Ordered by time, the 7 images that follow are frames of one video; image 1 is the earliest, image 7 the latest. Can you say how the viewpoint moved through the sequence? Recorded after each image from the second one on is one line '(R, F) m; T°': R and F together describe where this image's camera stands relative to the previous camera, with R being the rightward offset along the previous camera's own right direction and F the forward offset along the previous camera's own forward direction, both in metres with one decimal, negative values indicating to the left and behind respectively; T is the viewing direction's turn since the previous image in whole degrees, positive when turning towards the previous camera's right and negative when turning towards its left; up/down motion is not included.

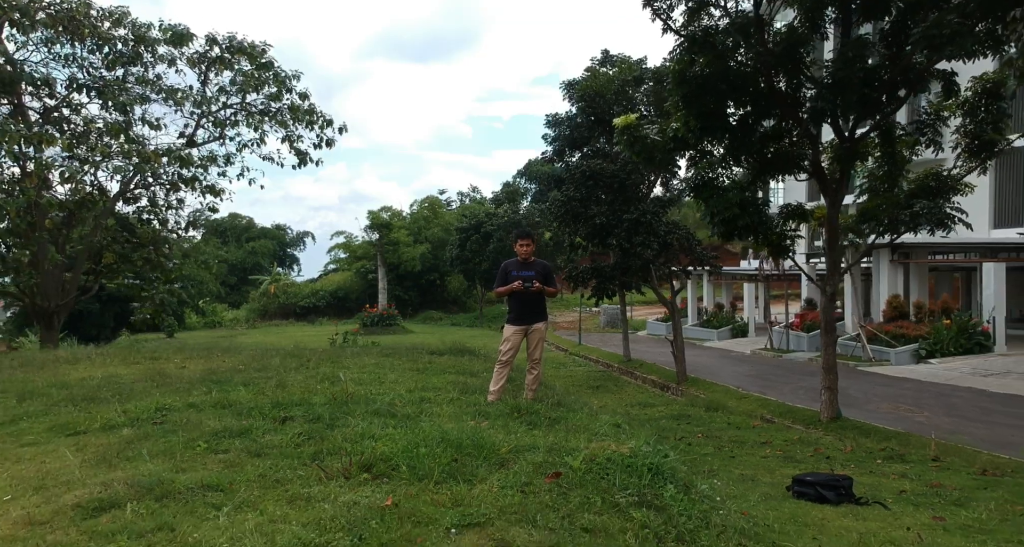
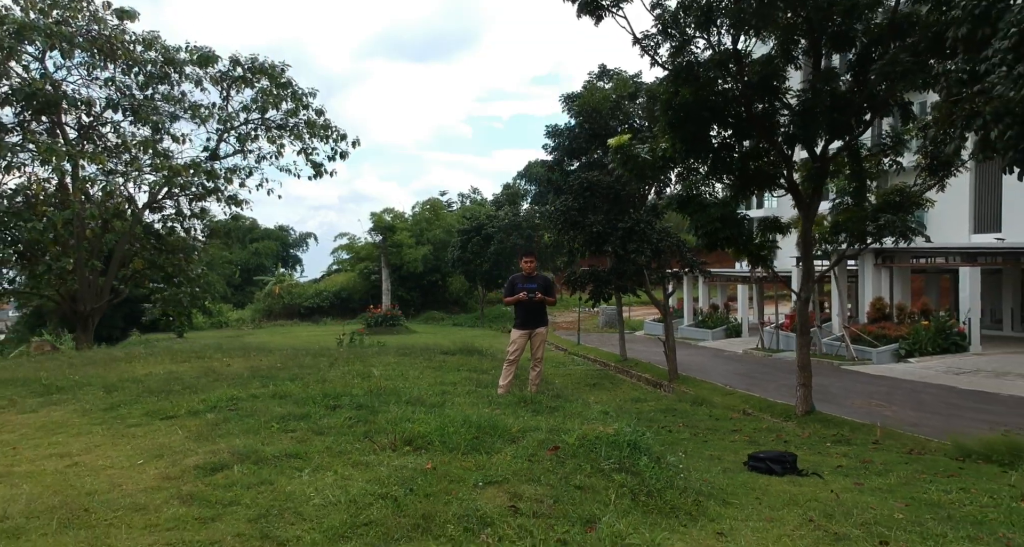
(-0.1, -1.1) m; 0°
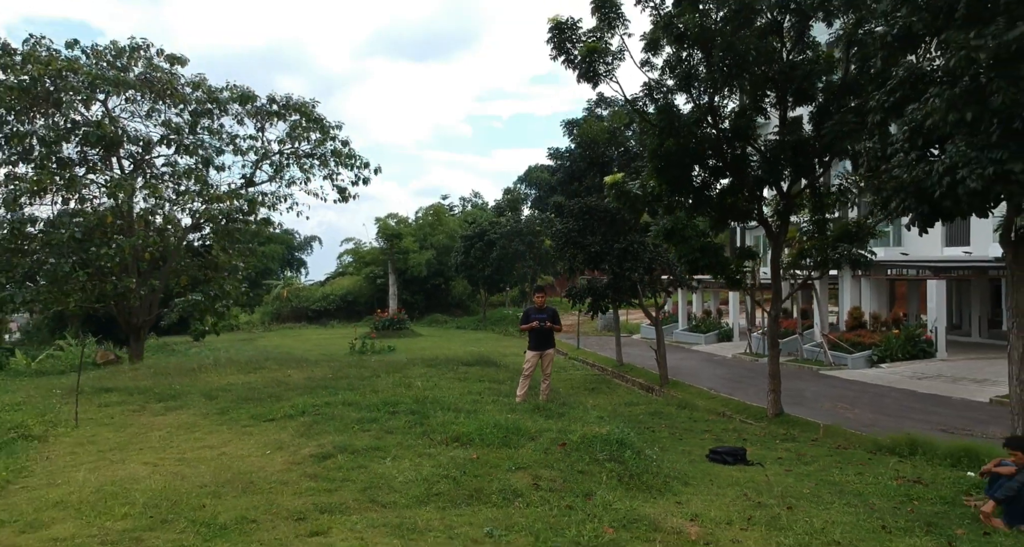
(-0.2, -1.8) m; 0°
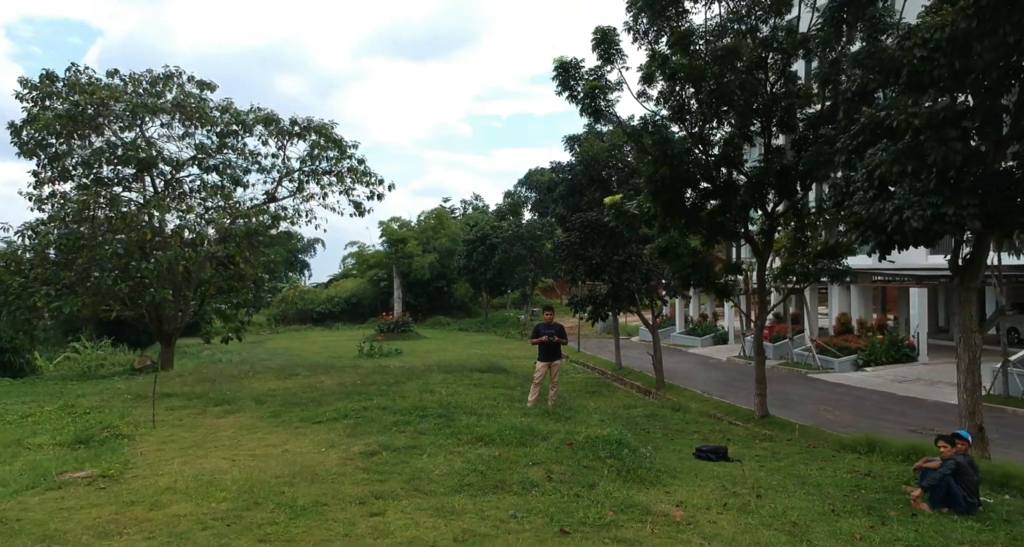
(-0.2, -1.2) m; 0°
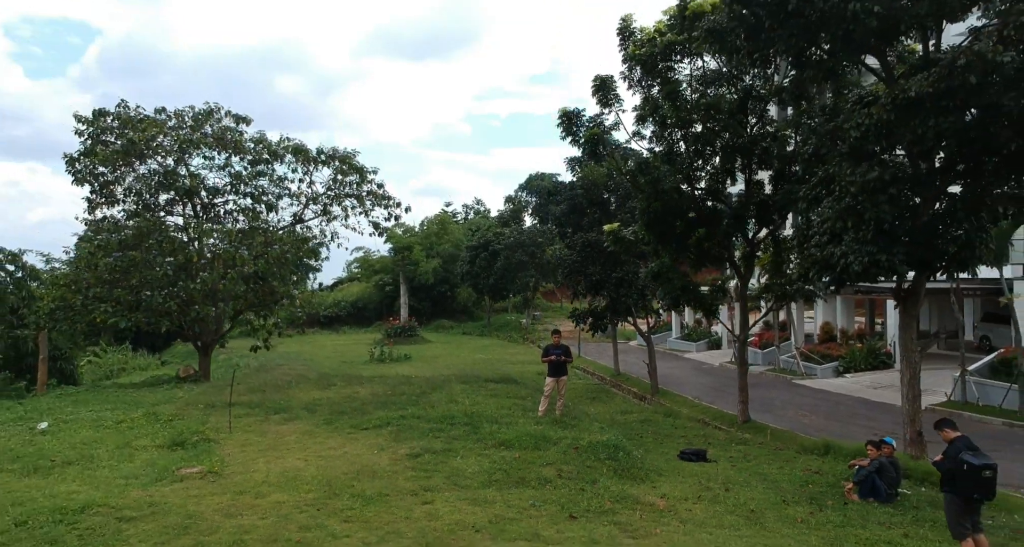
(-0.2, -1.7) m; 0°
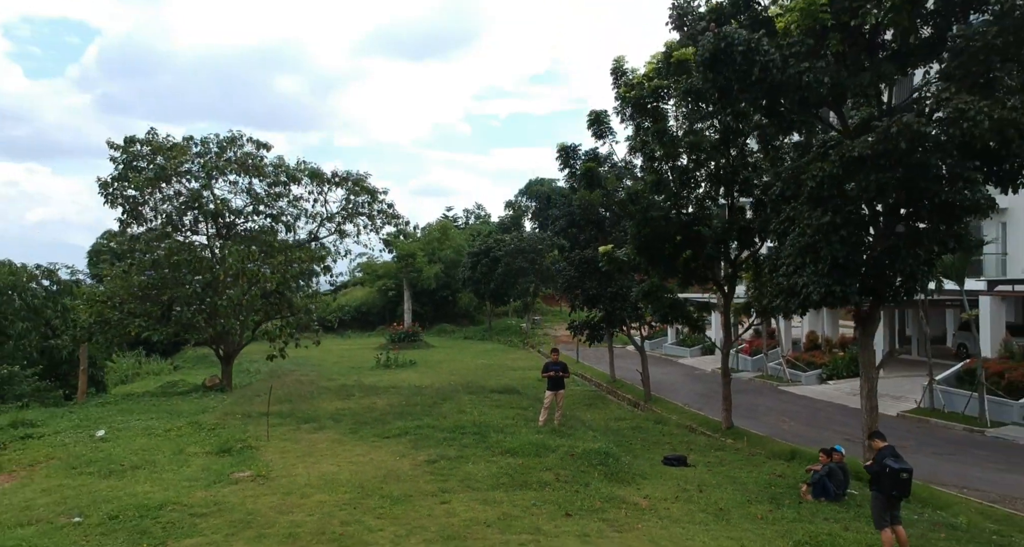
(-0.1, -1.4) m; 0°
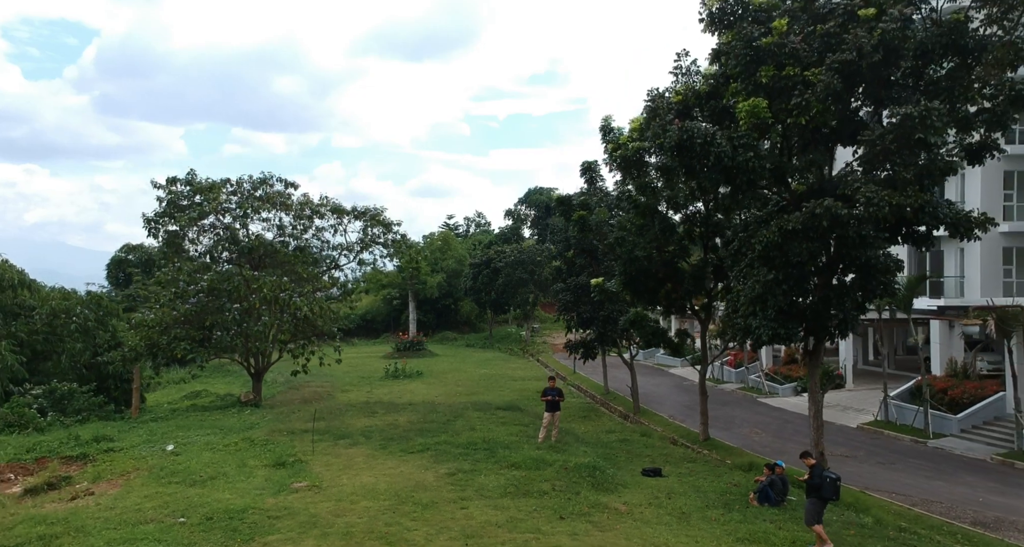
(-0.1, -2.4) m; 0°
